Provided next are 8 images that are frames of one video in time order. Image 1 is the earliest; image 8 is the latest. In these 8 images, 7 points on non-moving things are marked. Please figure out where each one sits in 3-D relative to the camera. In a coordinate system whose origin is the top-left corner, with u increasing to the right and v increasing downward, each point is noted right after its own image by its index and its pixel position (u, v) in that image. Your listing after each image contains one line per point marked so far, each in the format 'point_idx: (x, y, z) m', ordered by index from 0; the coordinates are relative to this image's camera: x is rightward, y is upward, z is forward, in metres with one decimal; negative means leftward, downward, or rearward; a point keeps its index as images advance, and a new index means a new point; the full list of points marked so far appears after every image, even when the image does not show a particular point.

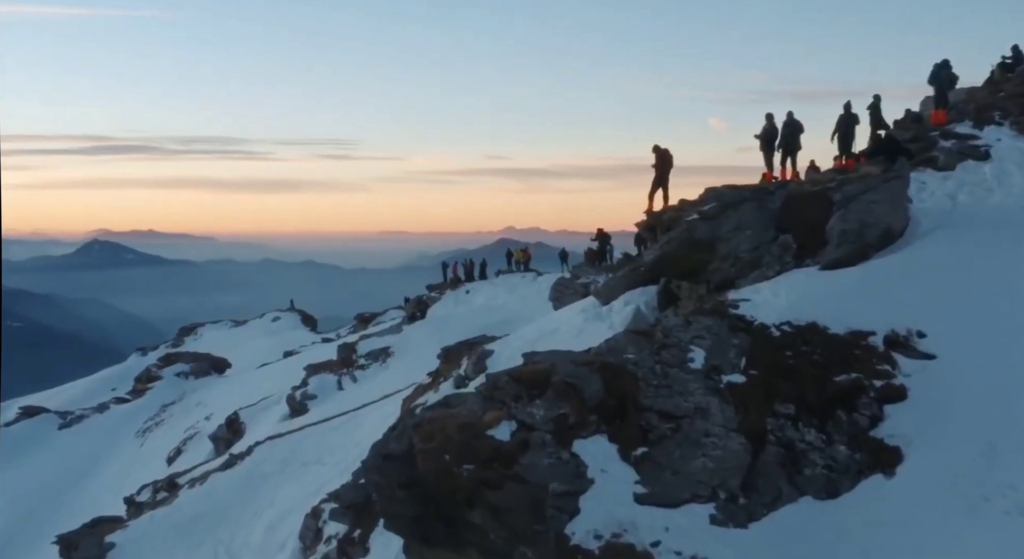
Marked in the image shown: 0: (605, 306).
0: (+1.8, -0.5, +19.4) m
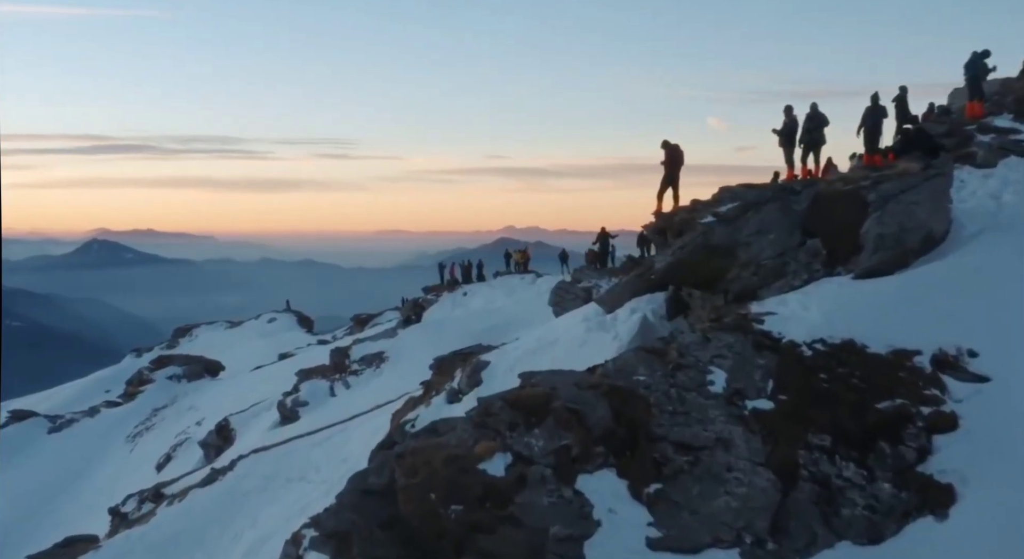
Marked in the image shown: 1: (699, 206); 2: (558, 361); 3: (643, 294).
0: (+1.8, -0.6, +18.0) m
1: (+3.5, +1.3, +18.0) m
2: (+0.8, -1.4, +17.3) m
3: (+2.4, -0.3, +18.1) m
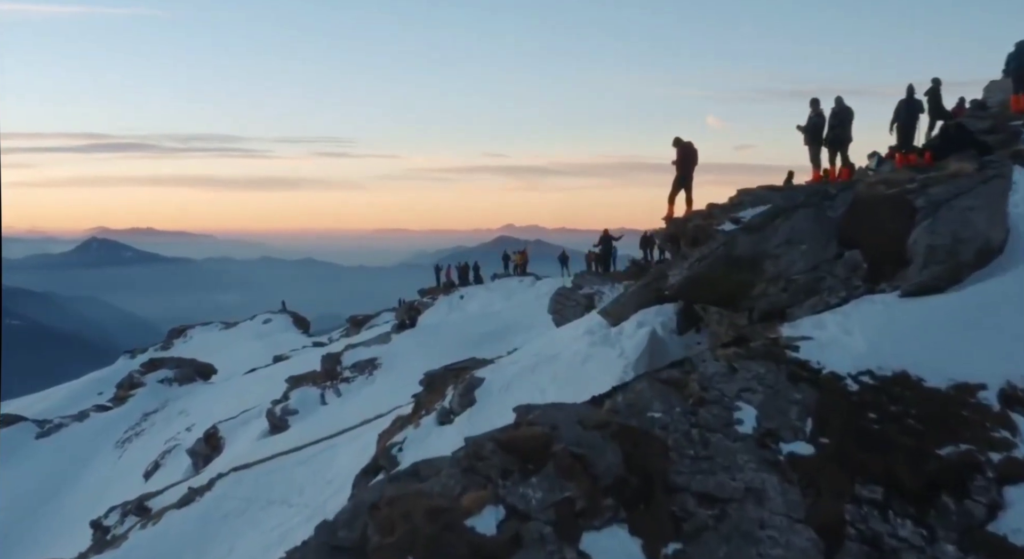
0: (+1.7, -0.8, +16.5) m
1: (+3.4, +1.1, +16.5) m
2: (+0.7, -1.6, +15.9) m
3: (+2.3, -0.4, +16.6) m
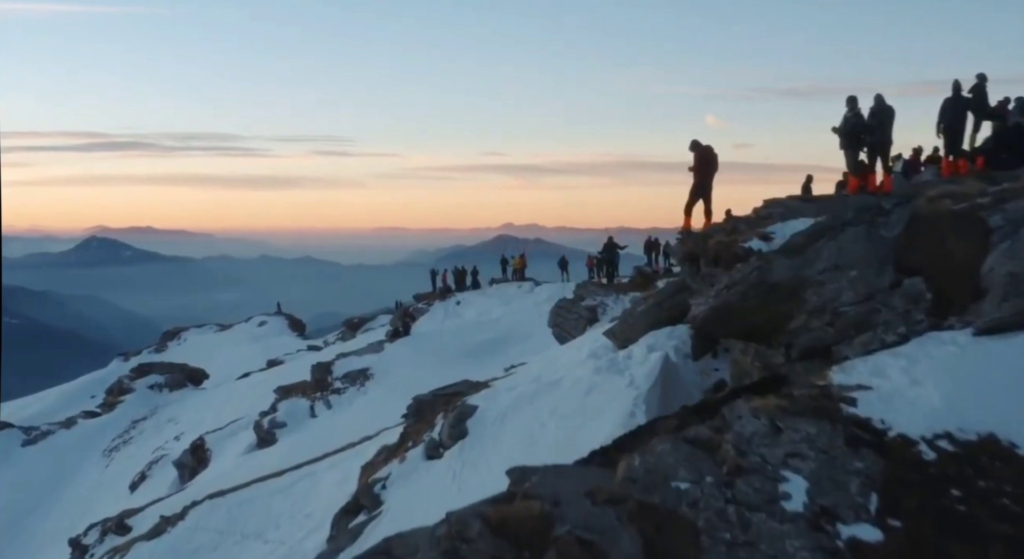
0: (+1.6, -1.1, +14.9) m
1: (+3.4, +0.9, +14.9) m
2: (+0.7, -1.8, +14.2) m
3: (+2.2, -0.7, +15.0) m
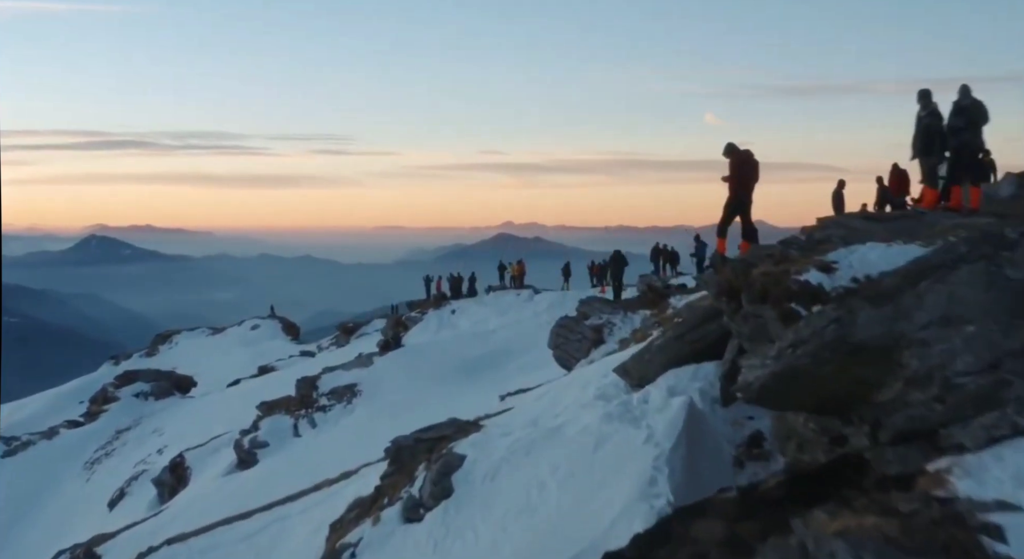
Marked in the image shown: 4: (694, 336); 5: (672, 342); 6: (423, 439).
0: (+1.6, -1.4, +12.5) m
1: (+3.3, +0.5, +12.5) m
2: (+0.6, -2.2, +11.8) m
3: (+2.2, -1.1, +12.6) m
4: (+2.3, -0.7, +12.8) m
5: (+2.1, -0.8, +12.9) m
6: (-1.3, -2.3, +14.6) m
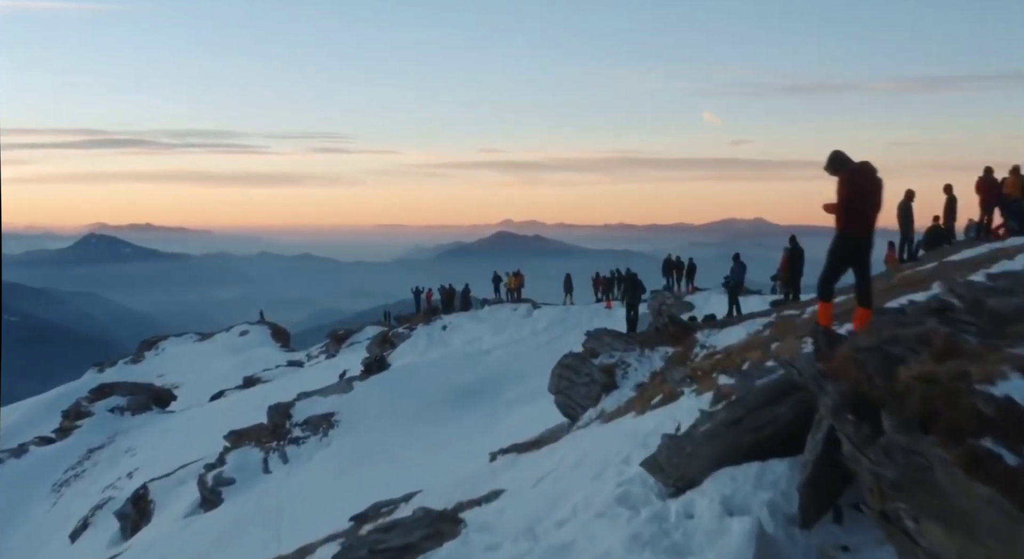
0: (+1.4, -2.0, +8.8) m
1: (+3.2, -0.1, +8.8) m
2: (+0.5, -2.8, +8.1) m
3: (+2.1, -1.6, +8.9) m
4: (+2.2, -1.3, +9.1) m
5: (+1.9, -1.3, +9.2) m
6: (-1.4, -2.9, +10.9) m
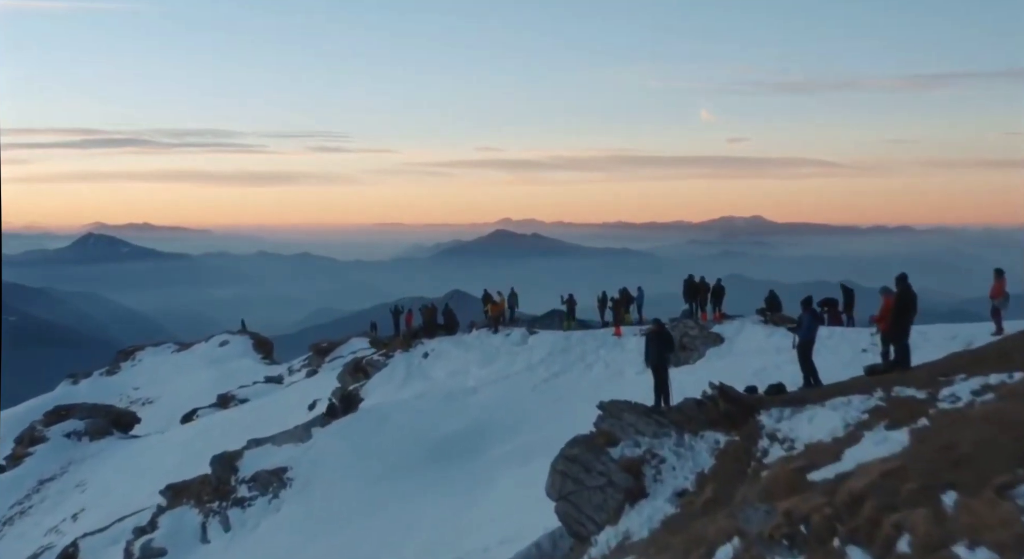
0: (+1.2, -2.7, +3.4) m
1: (+3.0, -0.7, +3.4) m
2: (+0.3, -3.5, +2.7) m
3: (+1.8, -2.3, +3.5) m
4: (+2.0, -2.0, +3.7) m
5: (+1.7, -2.0, +3.9) m
6: (-1.6, -3.6, +5.5) m
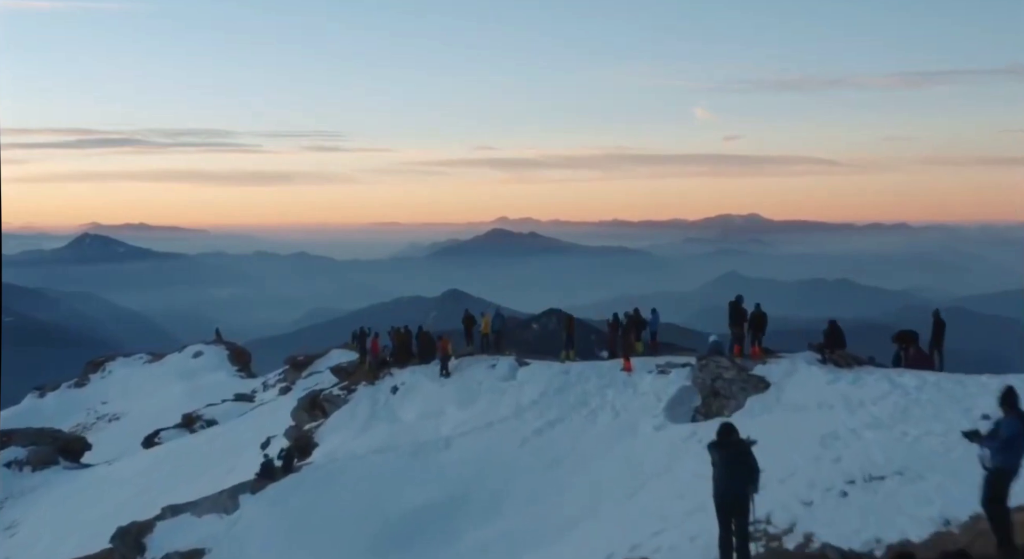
0: (+0.9, -3.2, -2.4) m
1: (+2.7, -1.3, -2.4) m
2: (0.0, -4.0, -3.1) m
3: (+1.5, -2.9, -2.3) m
4: (+1.7, -2.5, -2.1) m
5: (+1.4, -2.6, -1.9) m
6: (-1.9, -4.1, -0.3) m
